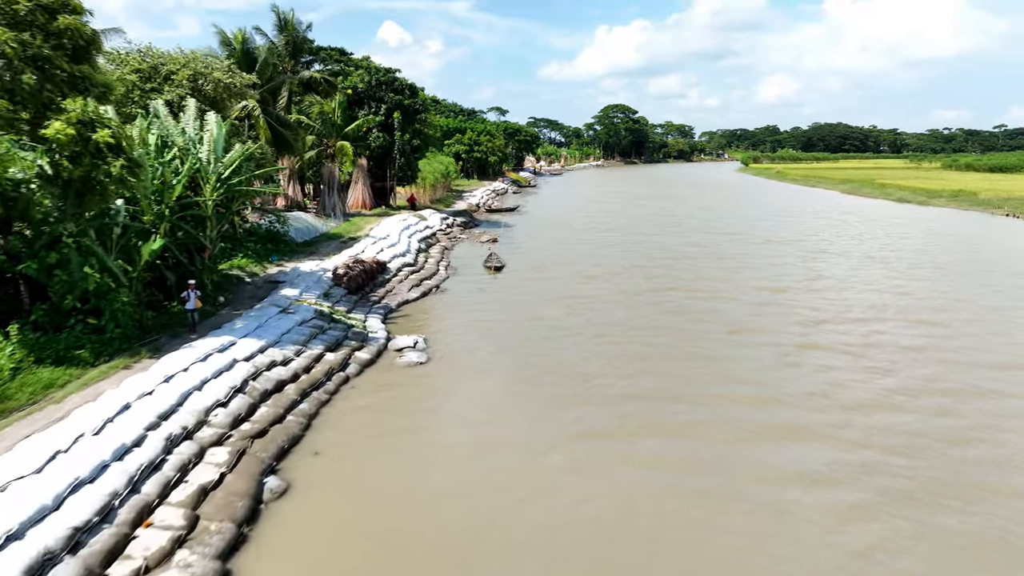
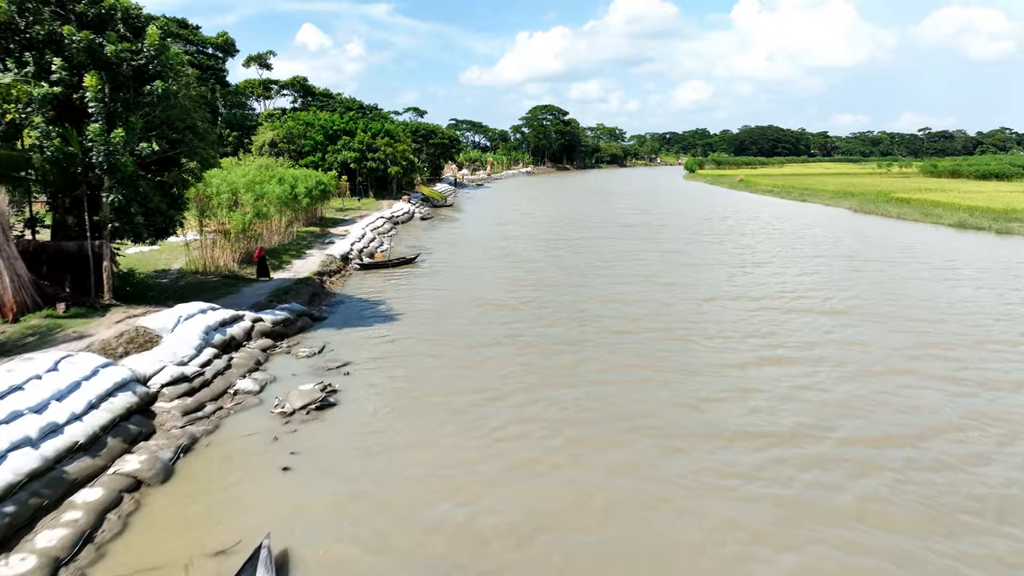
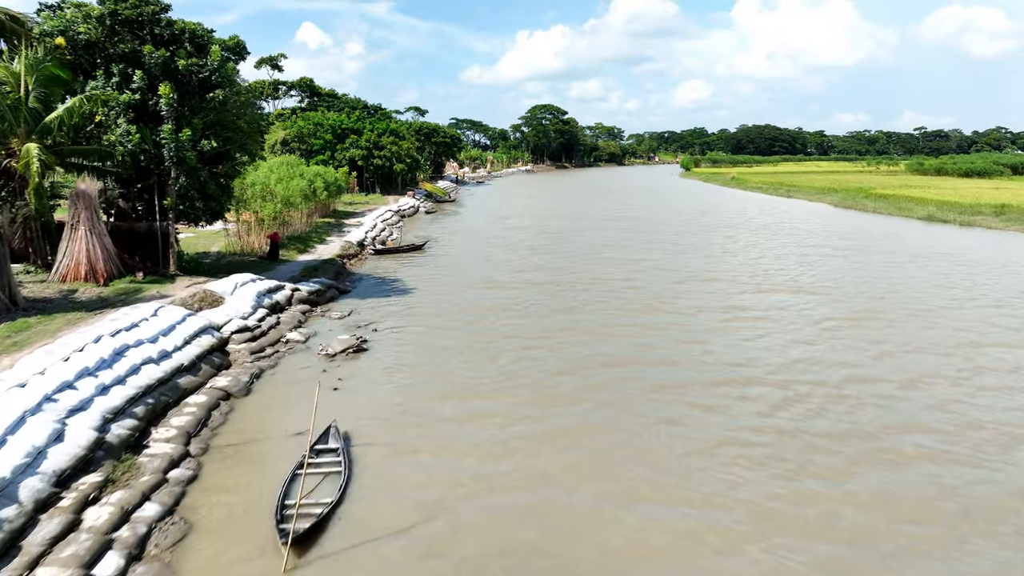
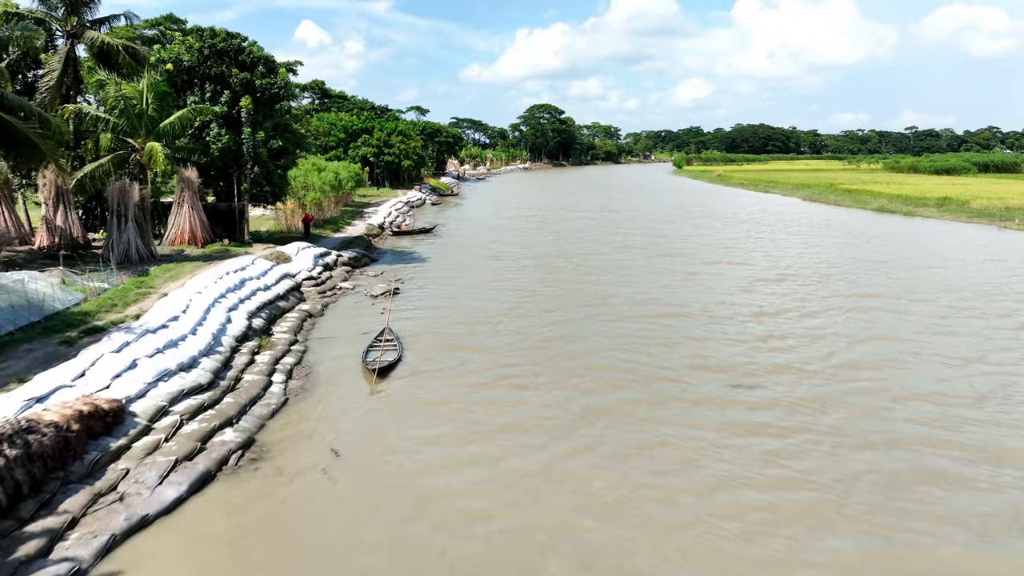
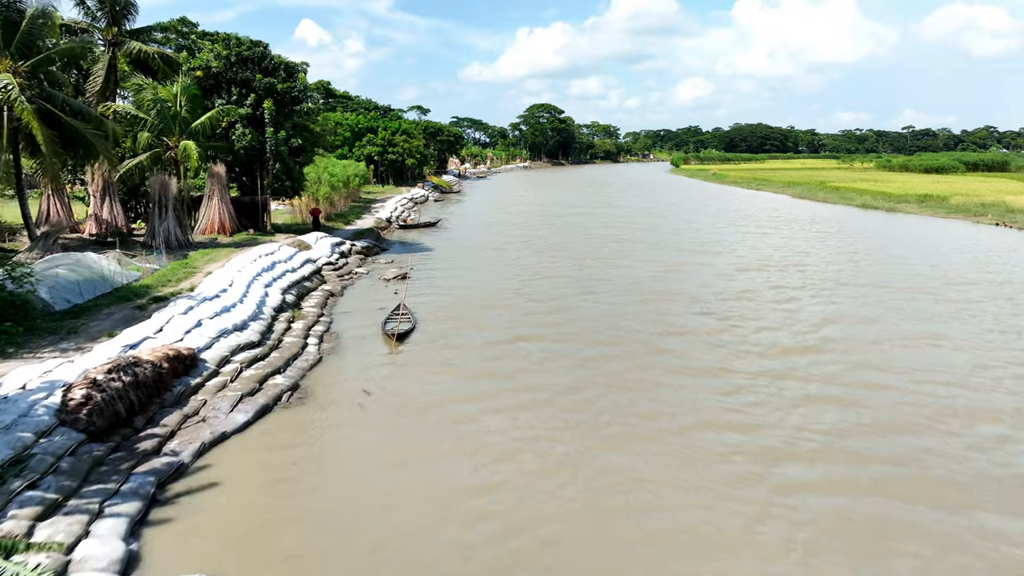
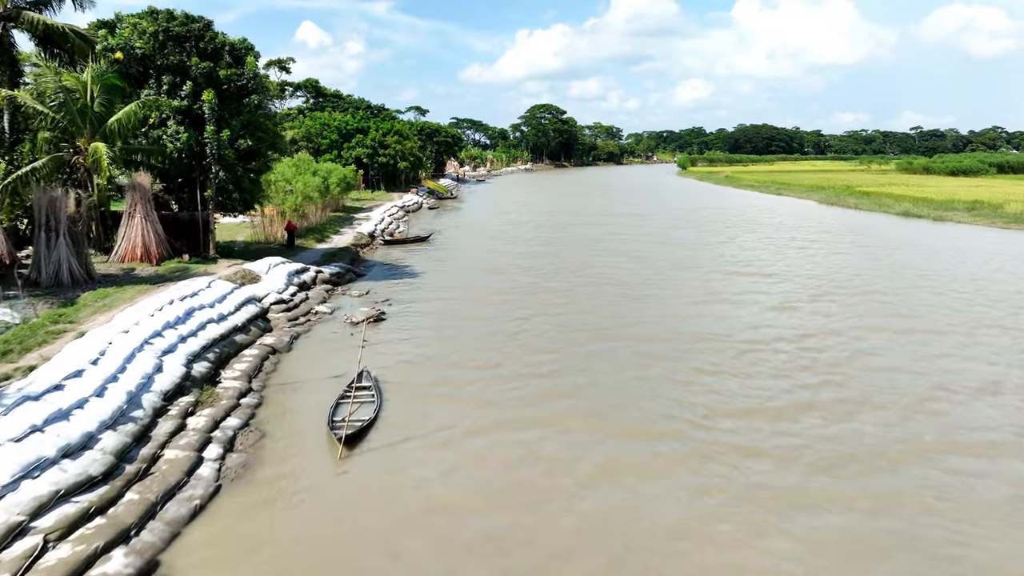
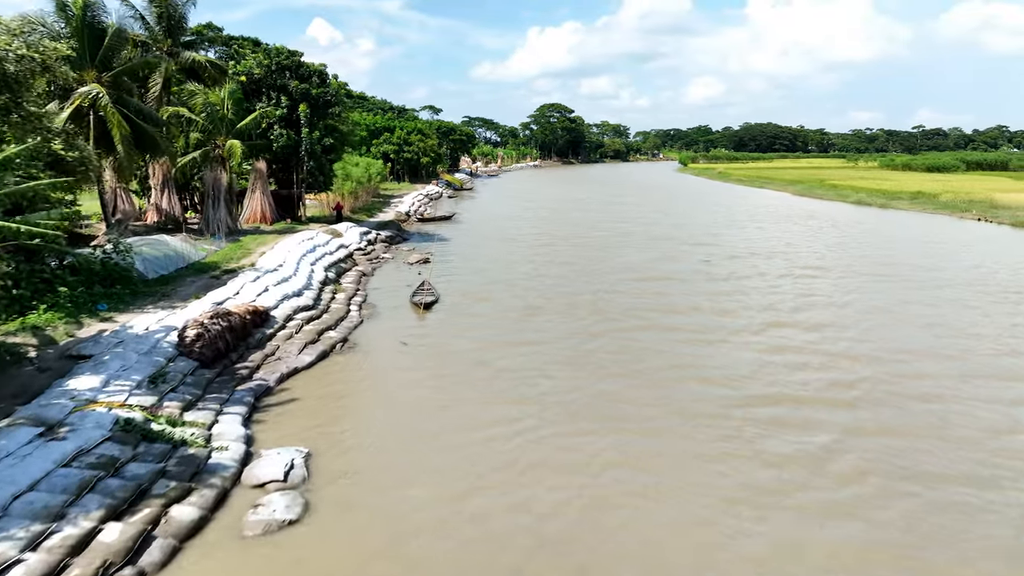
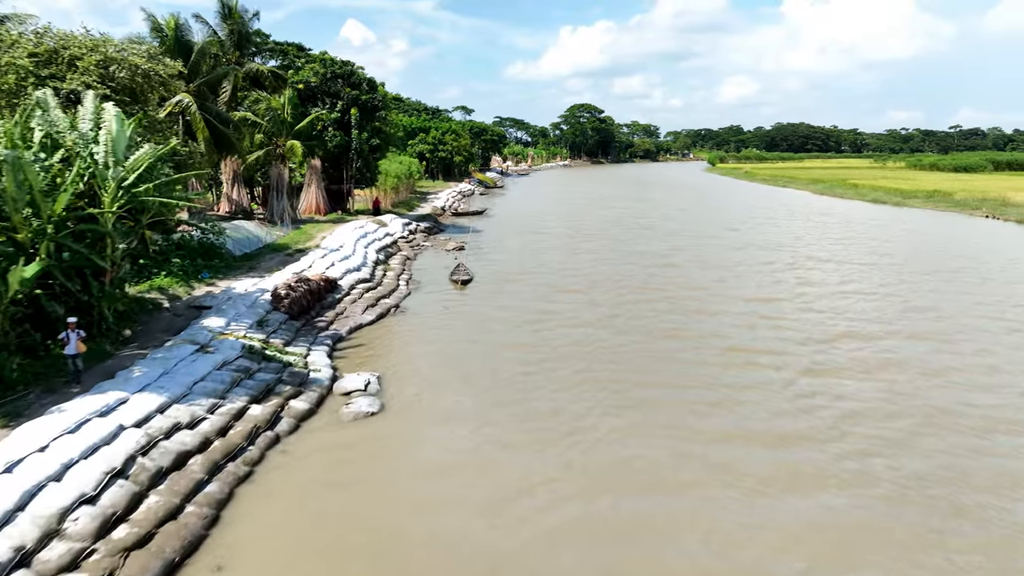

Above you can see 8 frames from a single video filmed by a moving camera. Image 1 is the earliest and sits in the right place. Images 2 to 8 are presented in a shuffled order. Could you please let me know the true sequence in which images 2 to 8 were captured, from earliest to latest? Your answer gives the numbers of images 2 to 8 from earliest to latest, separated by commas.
8, 7, 5, 4, 6, 3, 2
